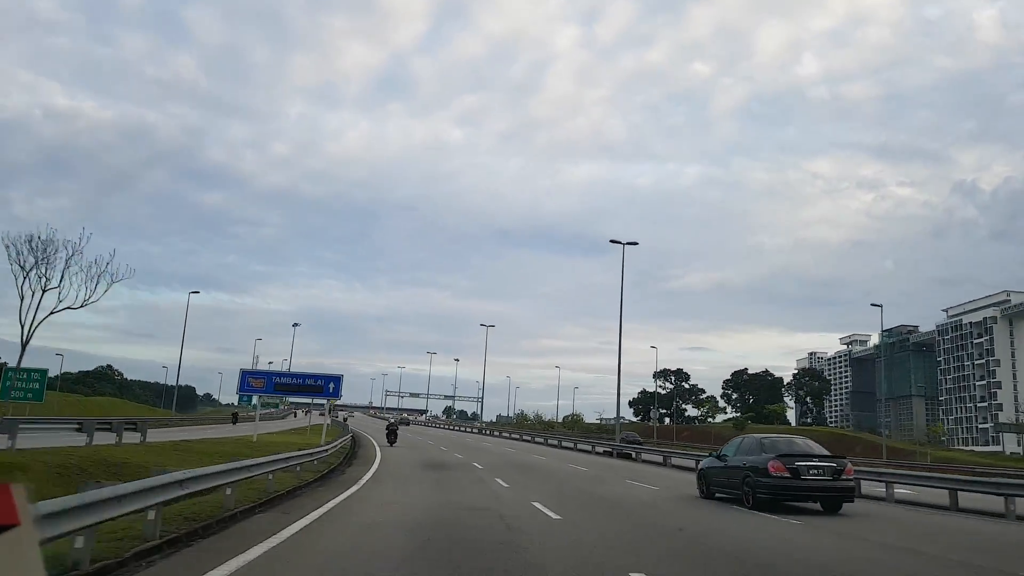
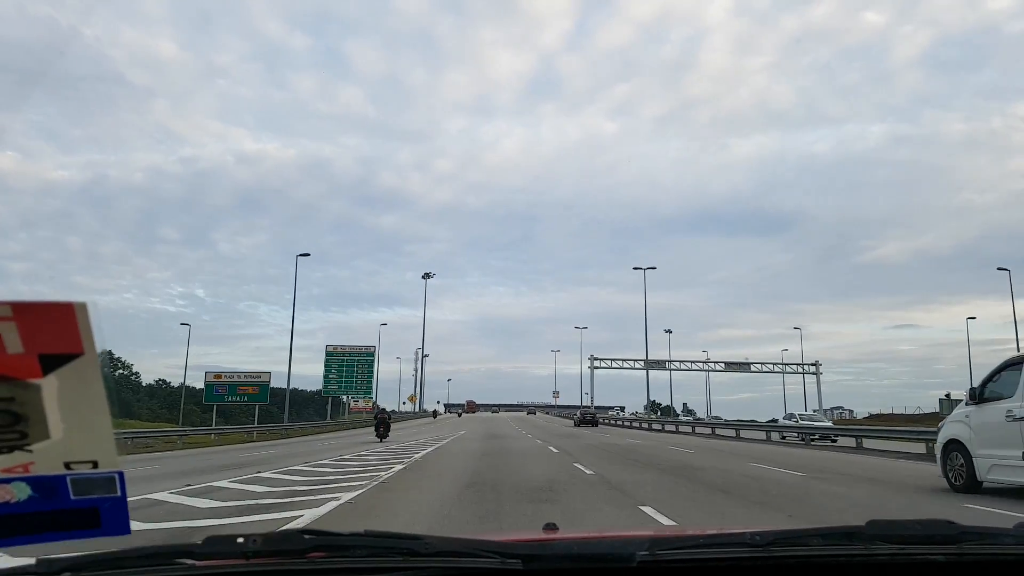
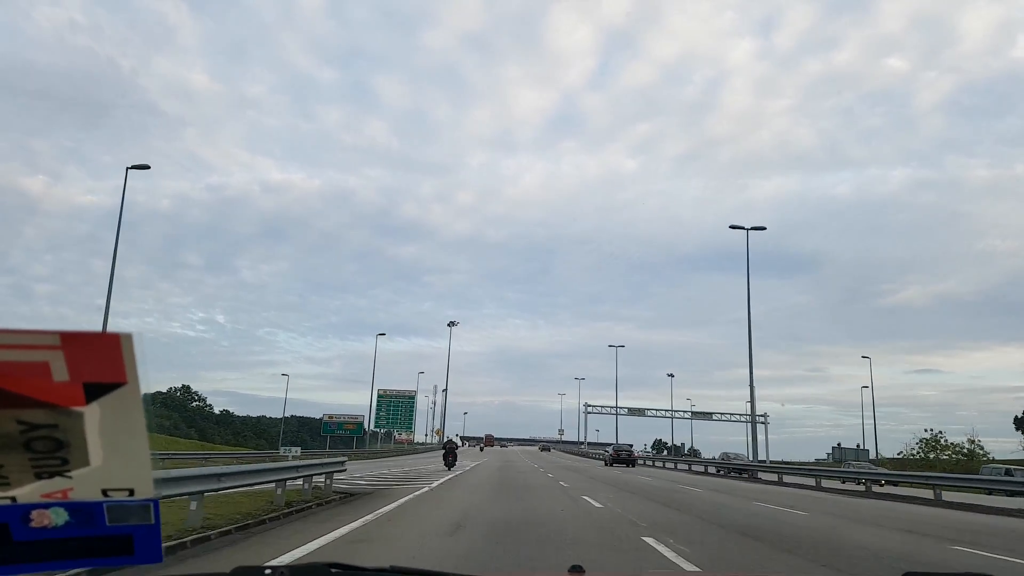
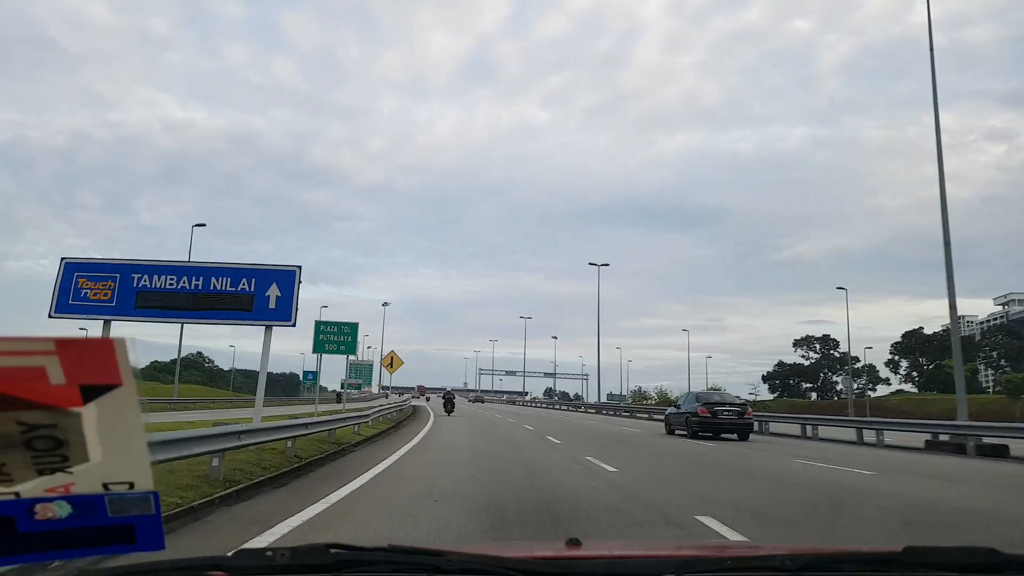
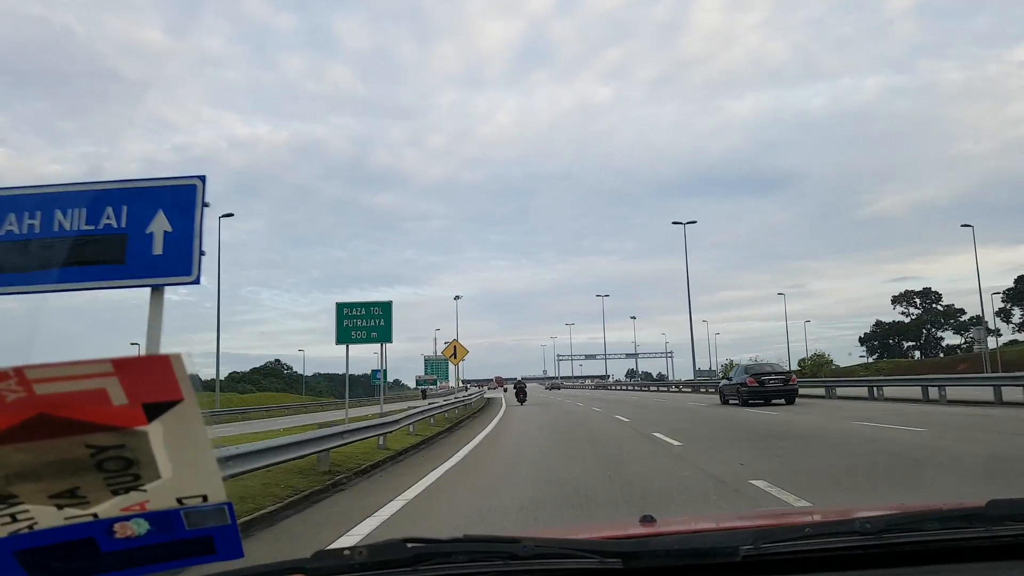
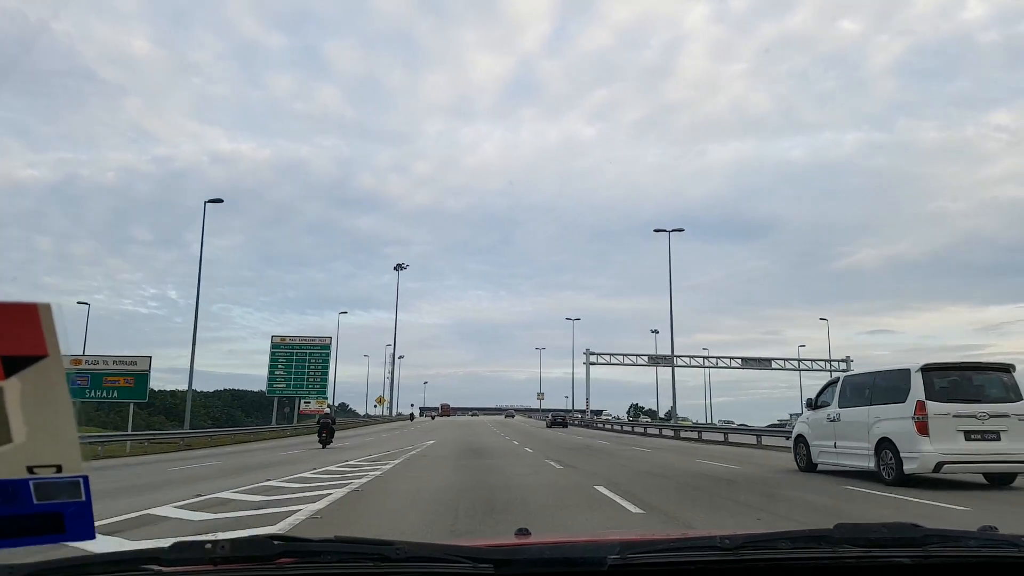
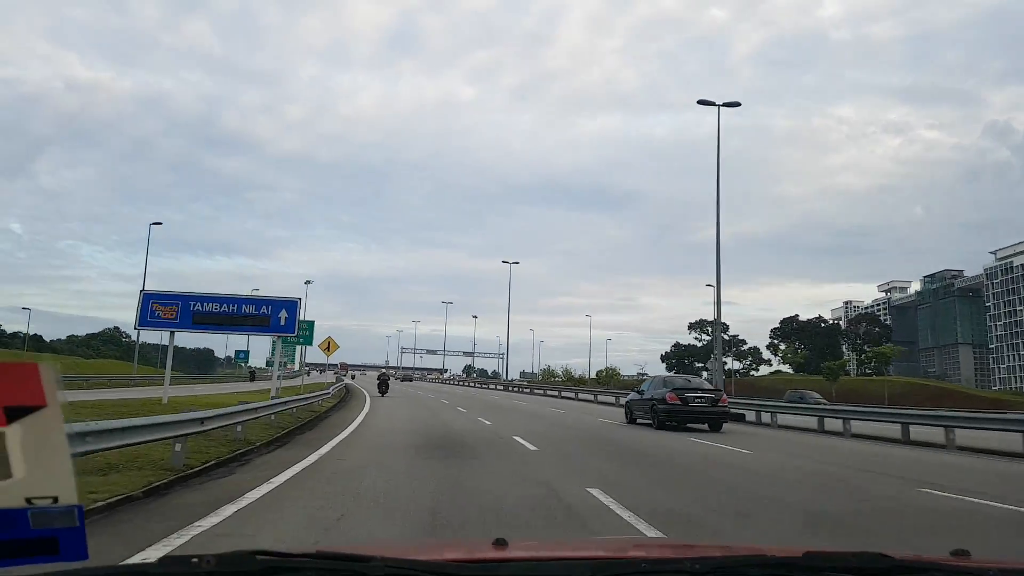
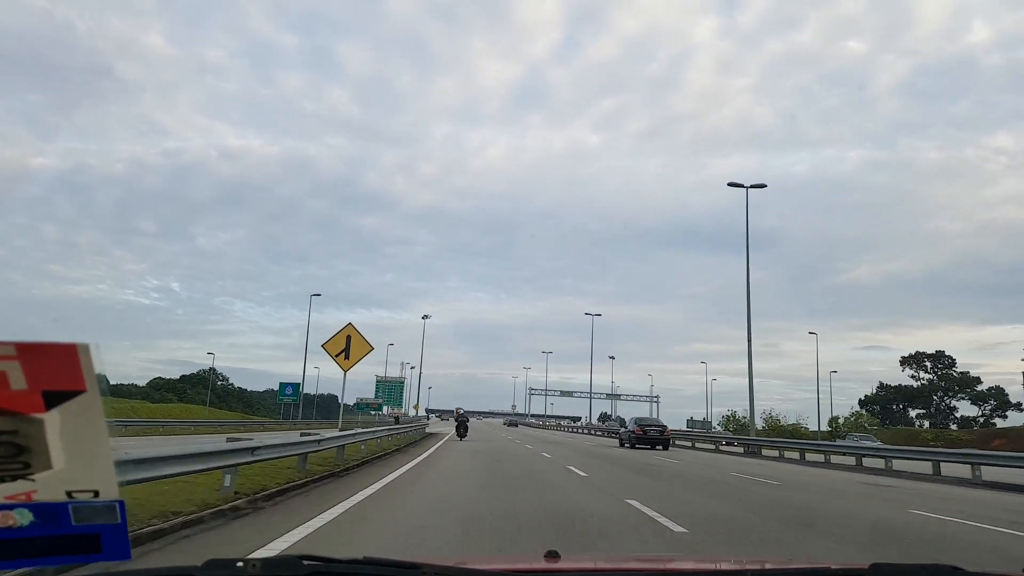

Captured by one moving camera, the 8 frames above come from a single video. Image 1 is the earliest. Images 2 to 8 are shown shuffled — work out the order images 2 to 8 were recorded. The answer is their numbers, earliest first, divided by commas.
7, 4, 5, 8, 3, 2, 6
